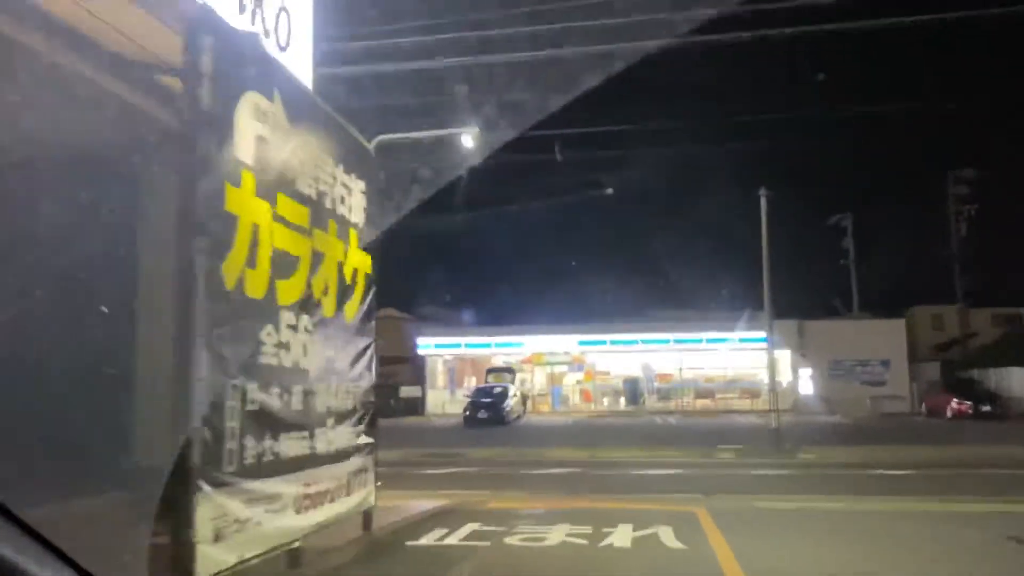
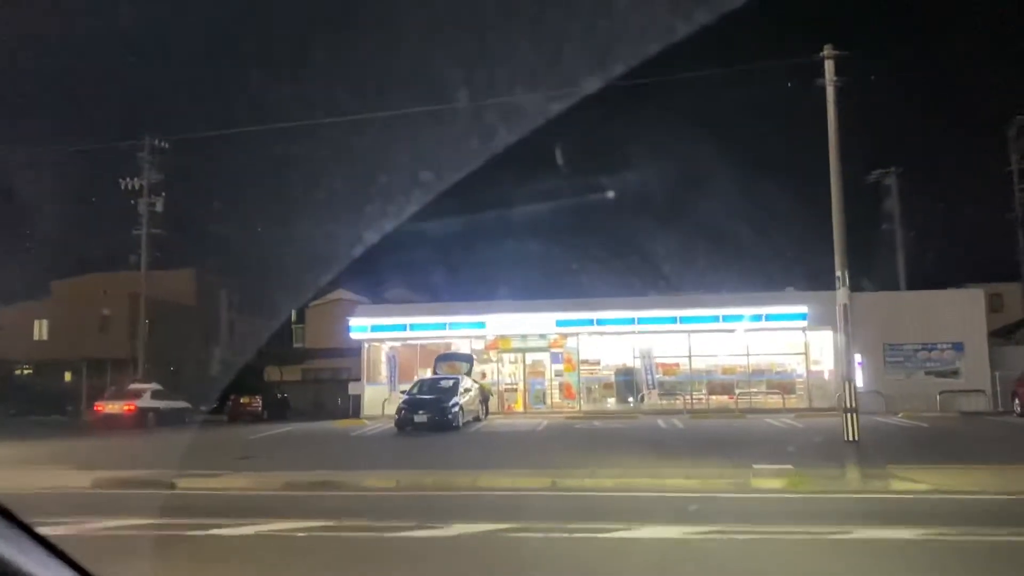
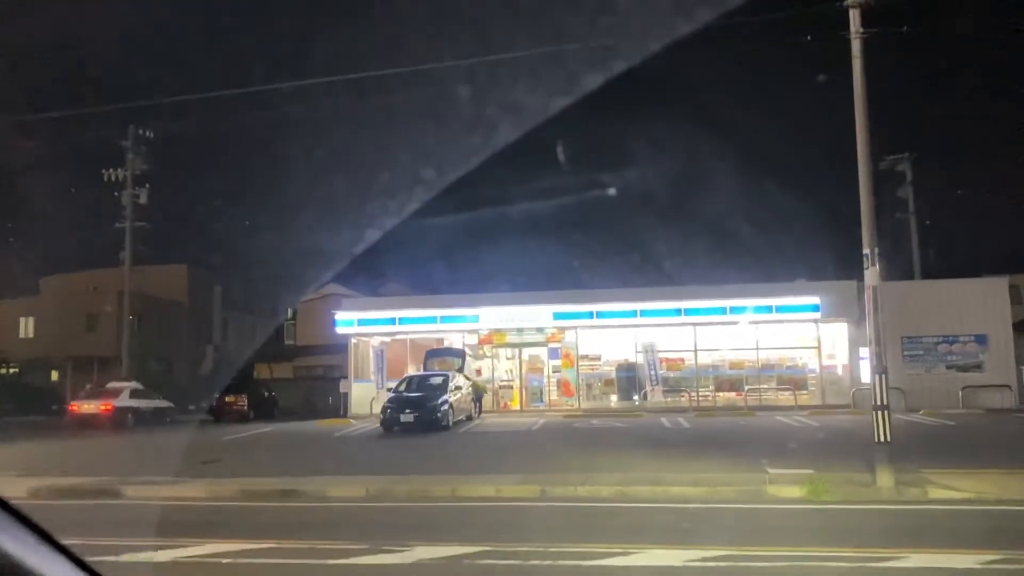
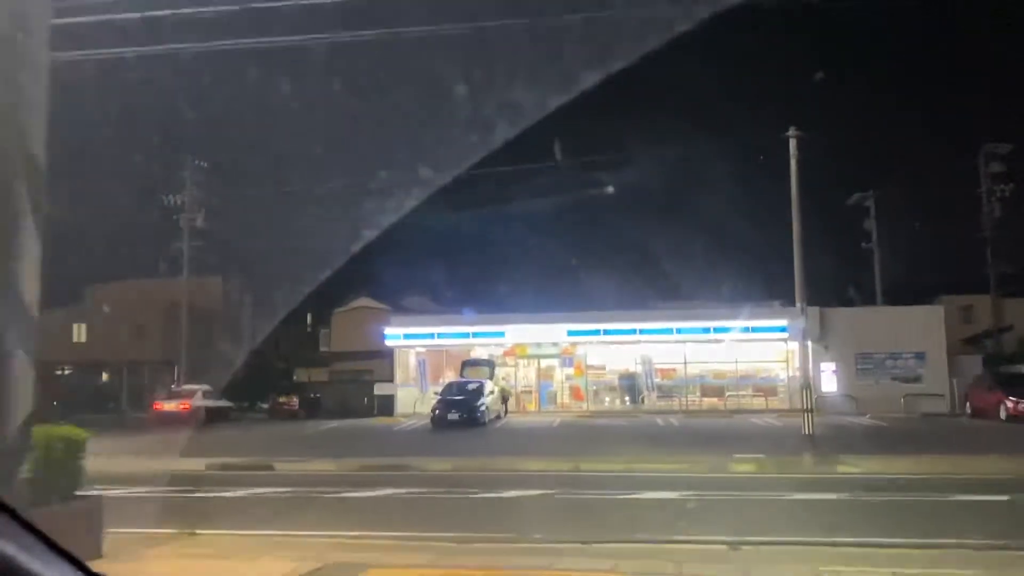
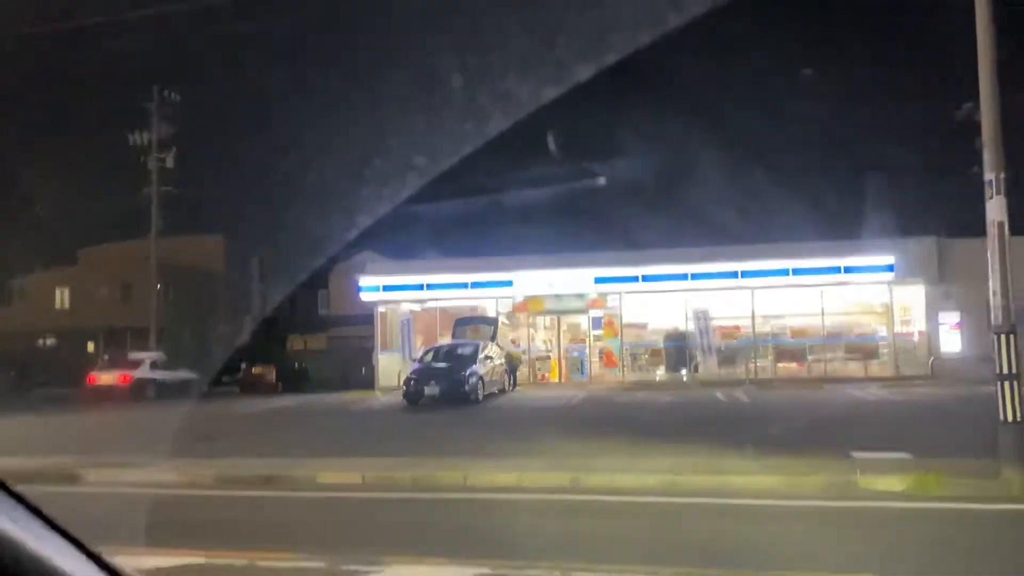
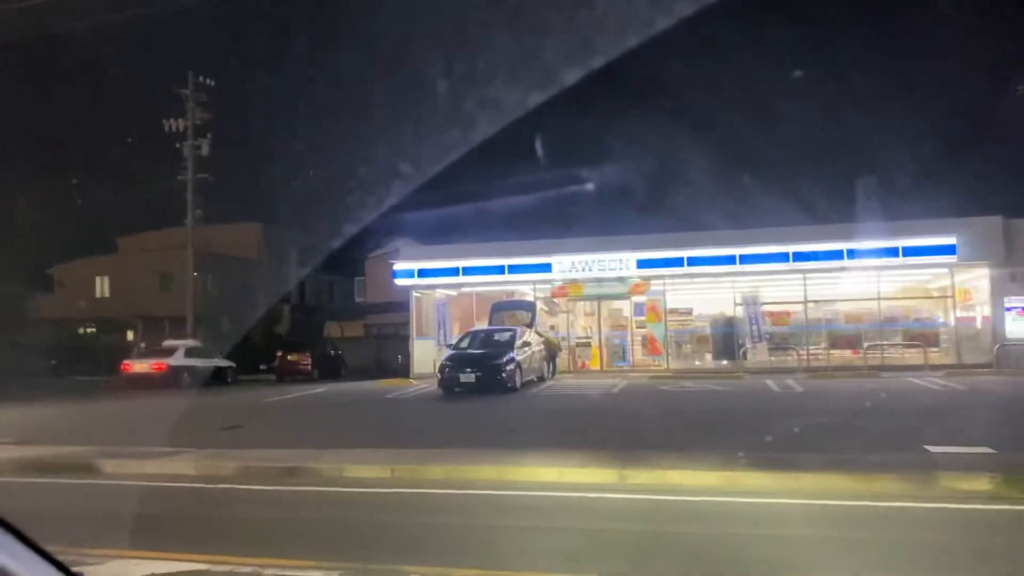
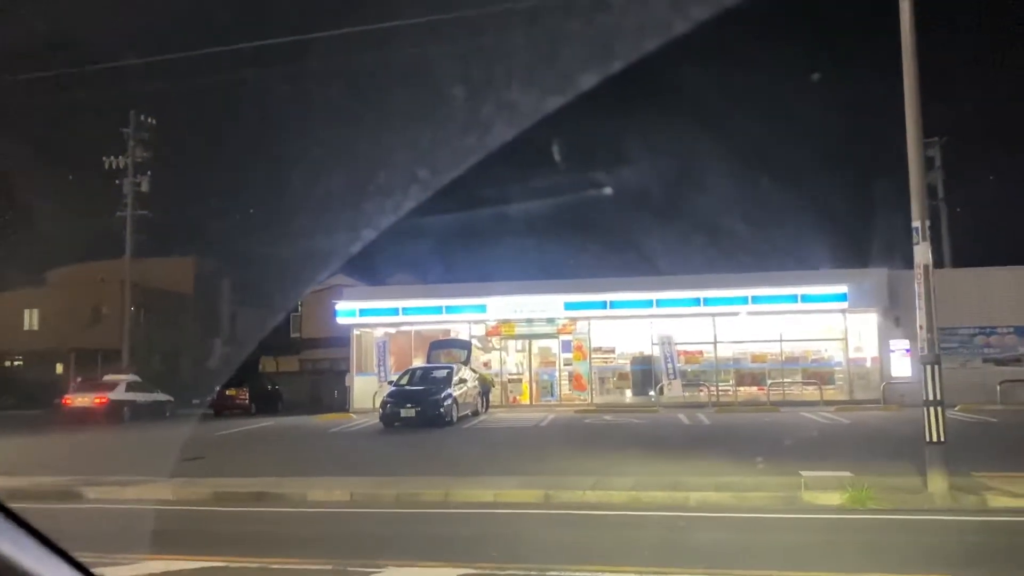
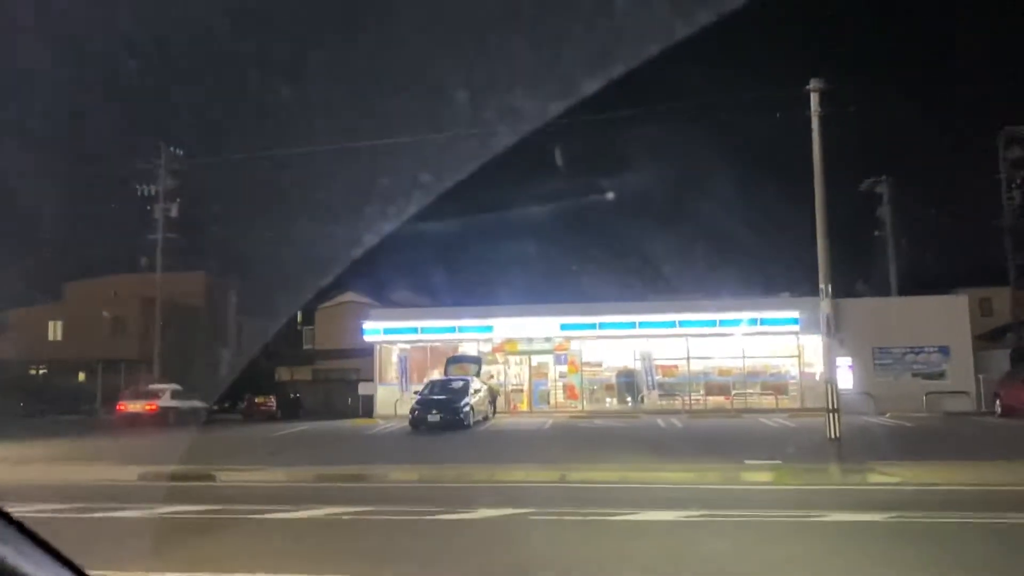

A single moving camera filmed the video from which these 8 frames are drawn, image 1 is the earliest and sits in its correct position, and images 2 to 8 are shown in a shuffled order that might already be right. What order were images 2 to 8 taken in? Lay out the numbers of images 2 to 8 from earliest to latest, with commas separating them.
4, 8, 2, 3, 7, 5, 6
